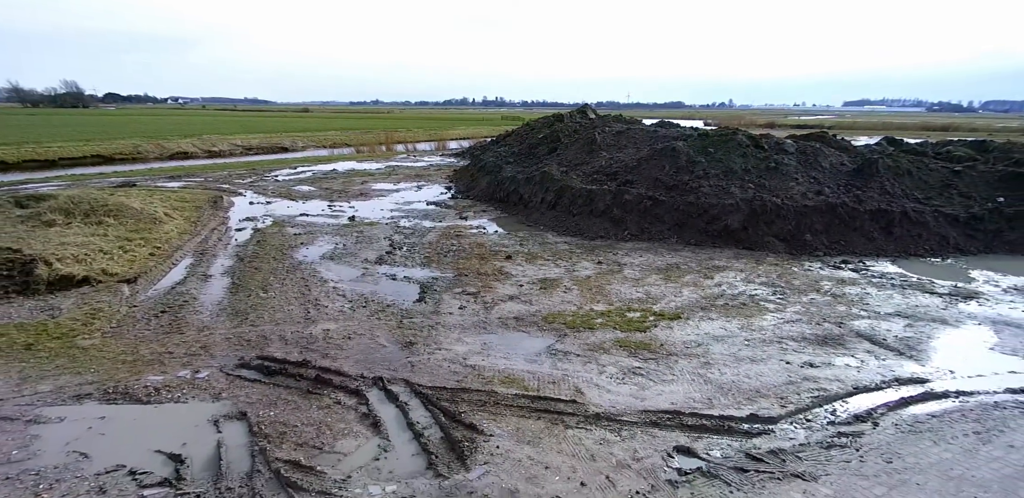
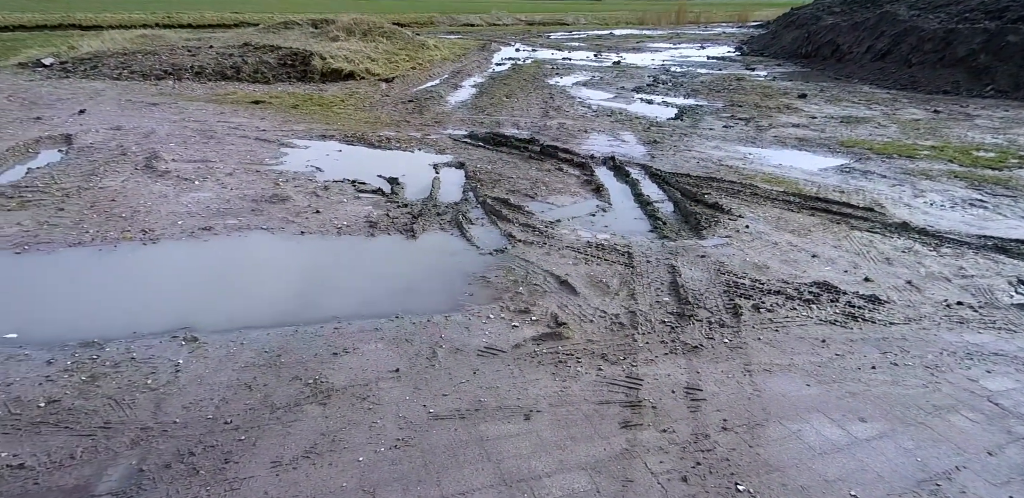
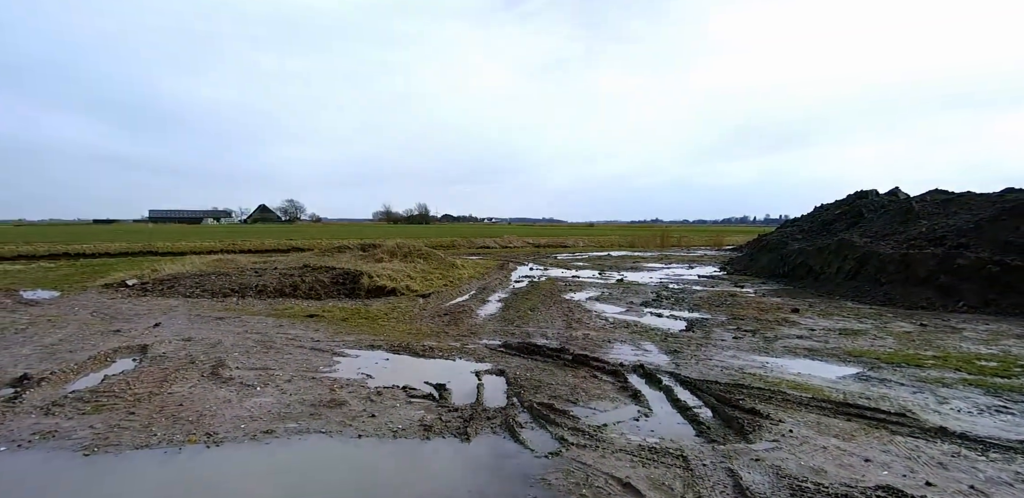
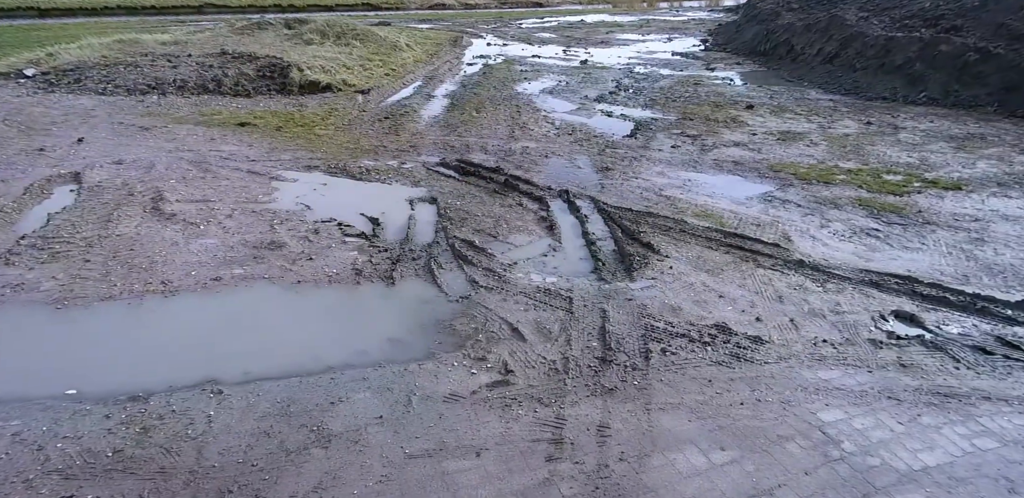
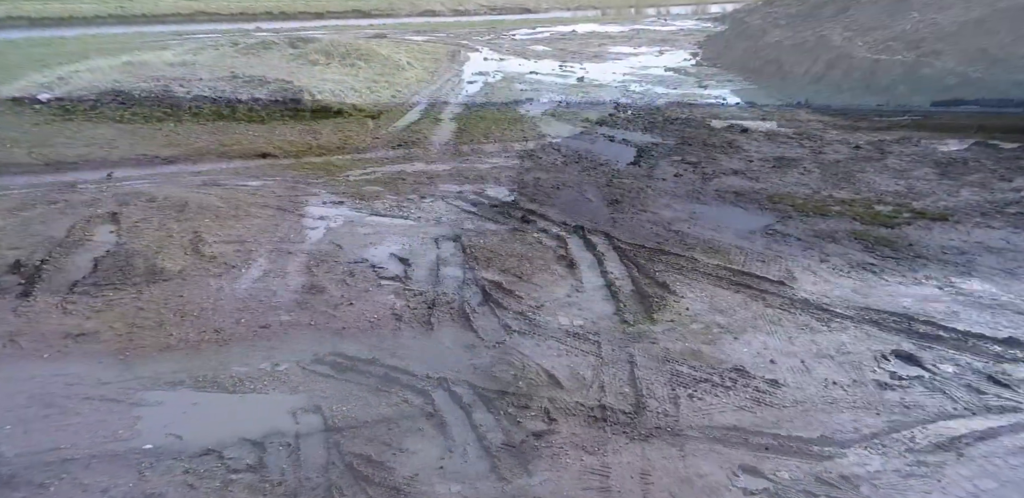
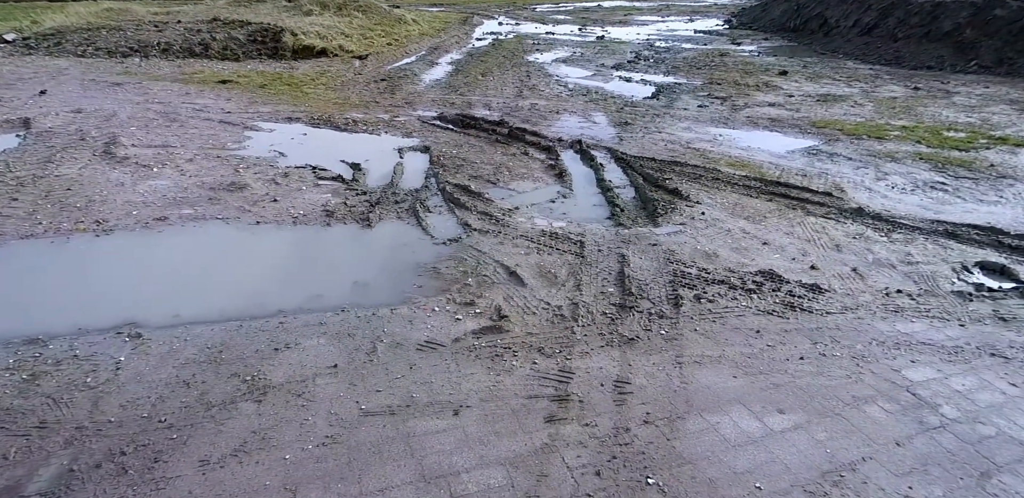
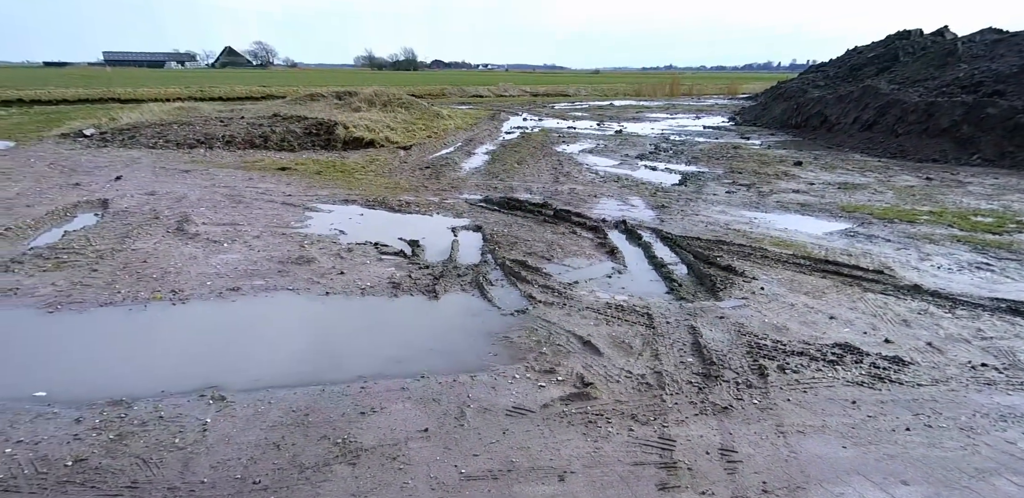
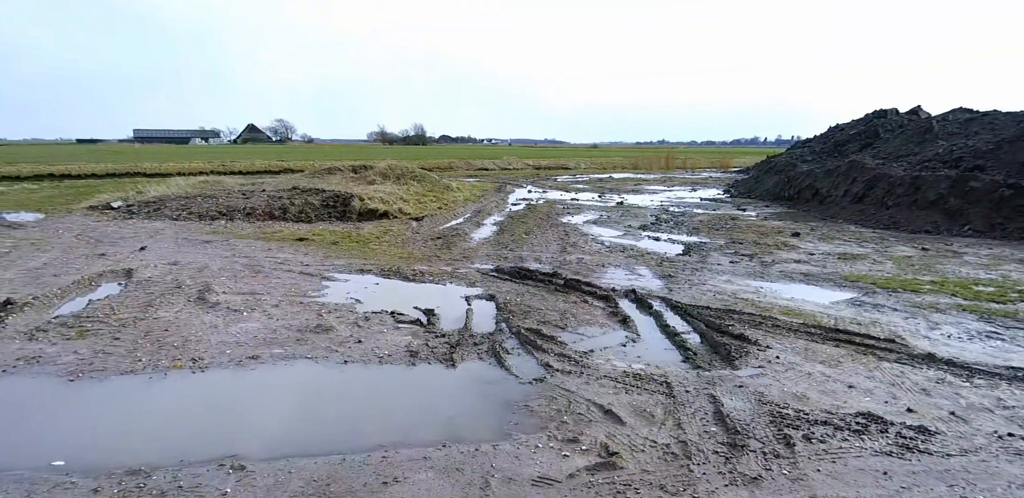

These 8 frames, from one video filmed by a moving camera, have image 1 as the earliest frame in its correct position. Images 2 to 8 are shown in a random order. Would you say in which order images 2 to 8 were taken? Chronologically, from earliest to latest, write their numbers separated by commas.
5, 4, 6, 2, 7, 8, 3
